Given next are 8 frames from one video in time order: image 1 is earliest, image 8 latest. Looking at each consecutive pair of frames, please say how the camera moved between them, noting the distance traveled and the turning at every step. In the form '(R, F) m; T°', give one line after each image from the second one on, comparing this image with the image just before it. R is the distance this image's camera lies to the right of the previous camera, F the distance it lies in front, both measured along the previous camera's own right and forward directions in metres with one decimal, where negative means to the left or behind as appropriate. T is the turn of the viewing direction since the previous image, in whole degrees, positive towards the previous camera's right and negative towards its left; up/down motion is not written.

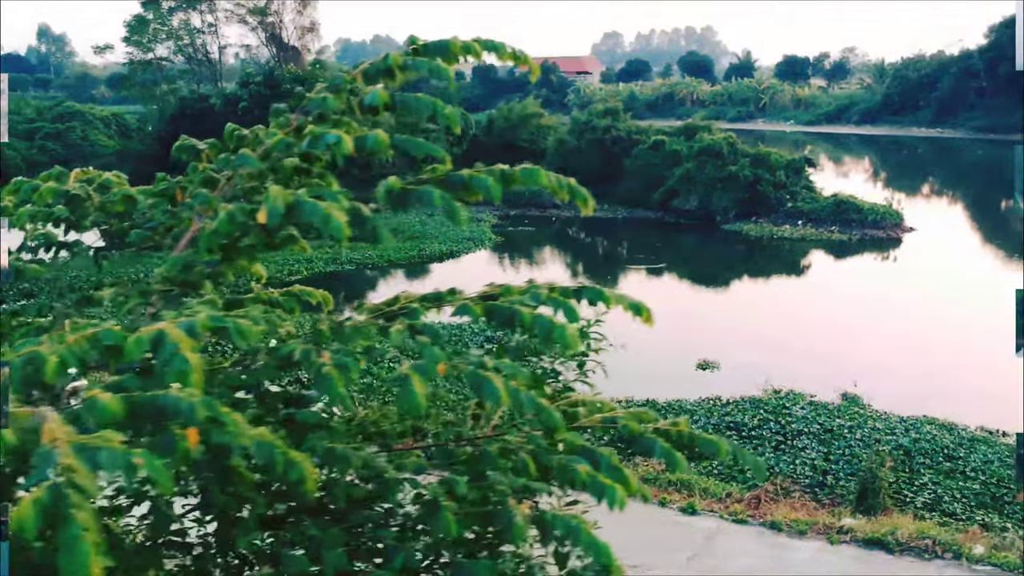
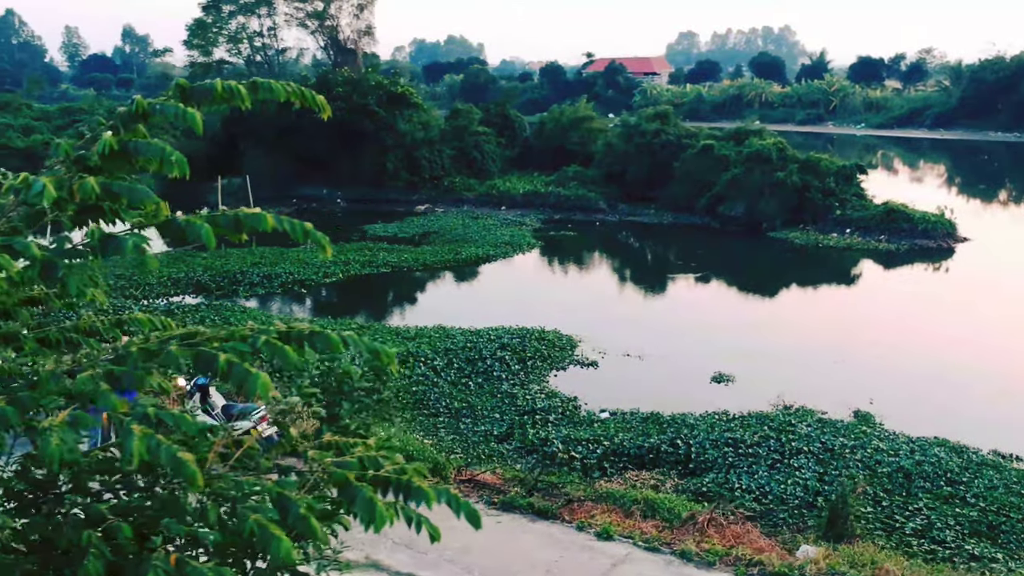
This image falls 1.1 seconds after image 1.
(+0.9, 0.0) m; -4°
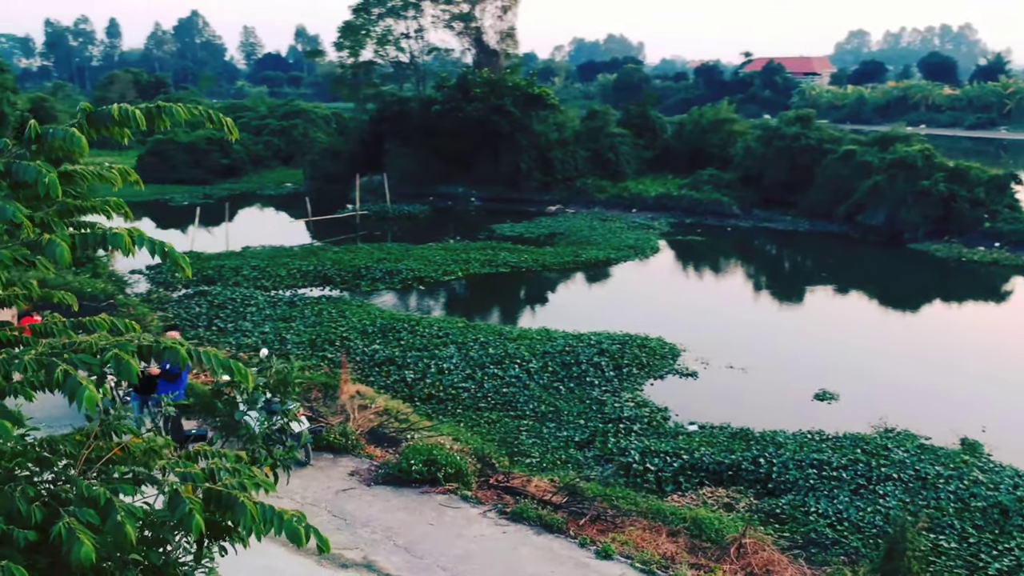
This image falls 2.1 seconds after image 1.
(+0.8, 0.0) m; -9°
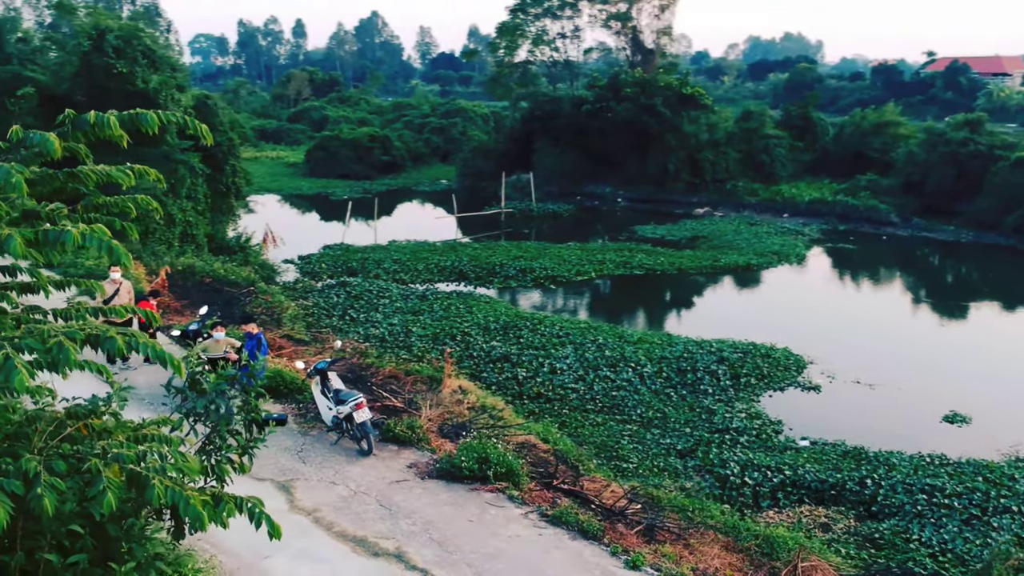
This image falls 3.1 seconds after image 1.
(+0.7, 0.0) m; -10°
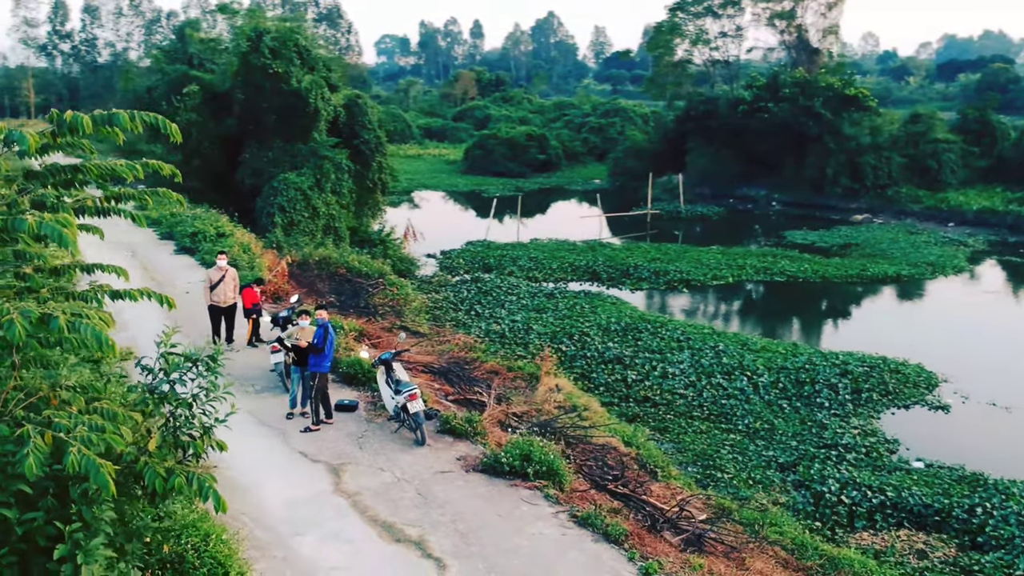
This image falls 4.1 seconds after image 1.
(+0.8, 0.0) m; -10°
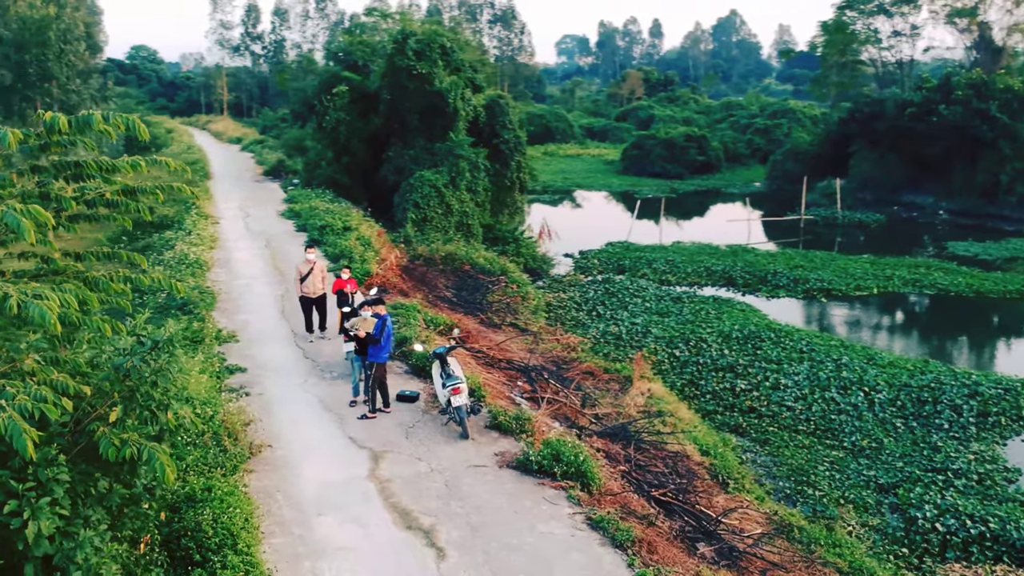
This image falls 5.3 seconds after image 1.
(+0.9, 0.0) m; -10°
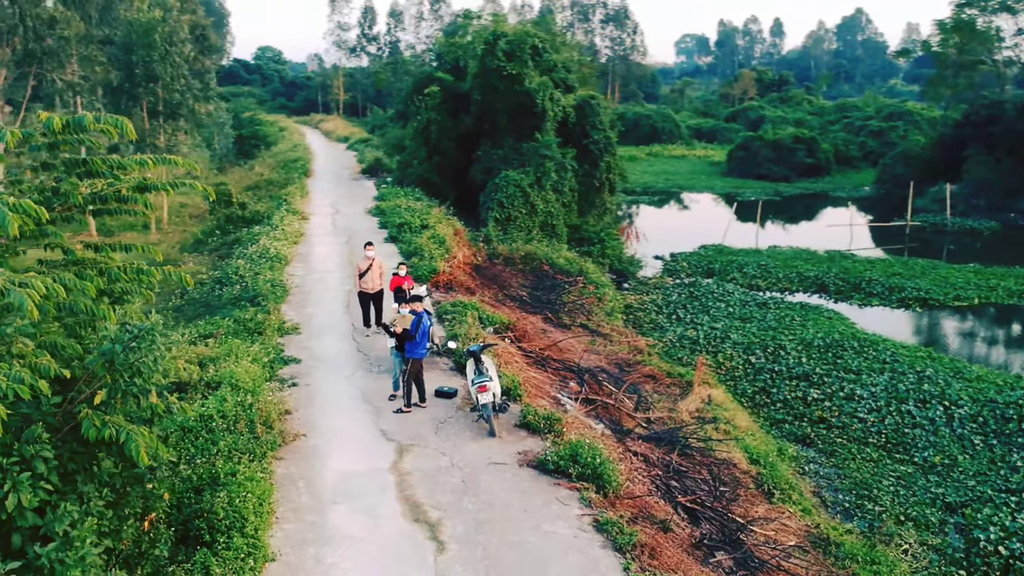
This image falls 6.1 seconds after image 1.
(+0.6, 0.0) m; -7°
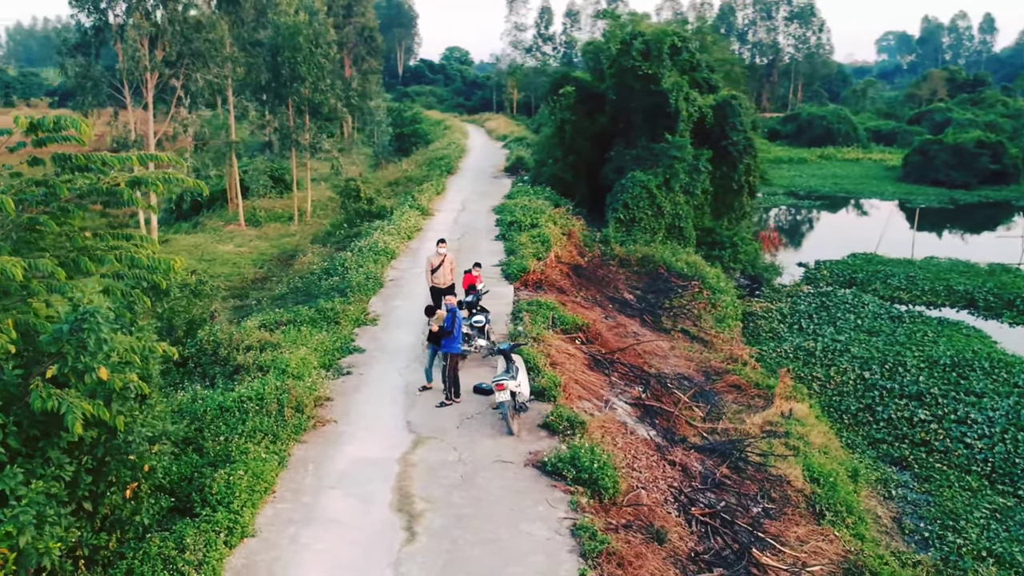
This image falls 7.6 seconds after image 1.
(+1.2, +0.1) m; -11°
